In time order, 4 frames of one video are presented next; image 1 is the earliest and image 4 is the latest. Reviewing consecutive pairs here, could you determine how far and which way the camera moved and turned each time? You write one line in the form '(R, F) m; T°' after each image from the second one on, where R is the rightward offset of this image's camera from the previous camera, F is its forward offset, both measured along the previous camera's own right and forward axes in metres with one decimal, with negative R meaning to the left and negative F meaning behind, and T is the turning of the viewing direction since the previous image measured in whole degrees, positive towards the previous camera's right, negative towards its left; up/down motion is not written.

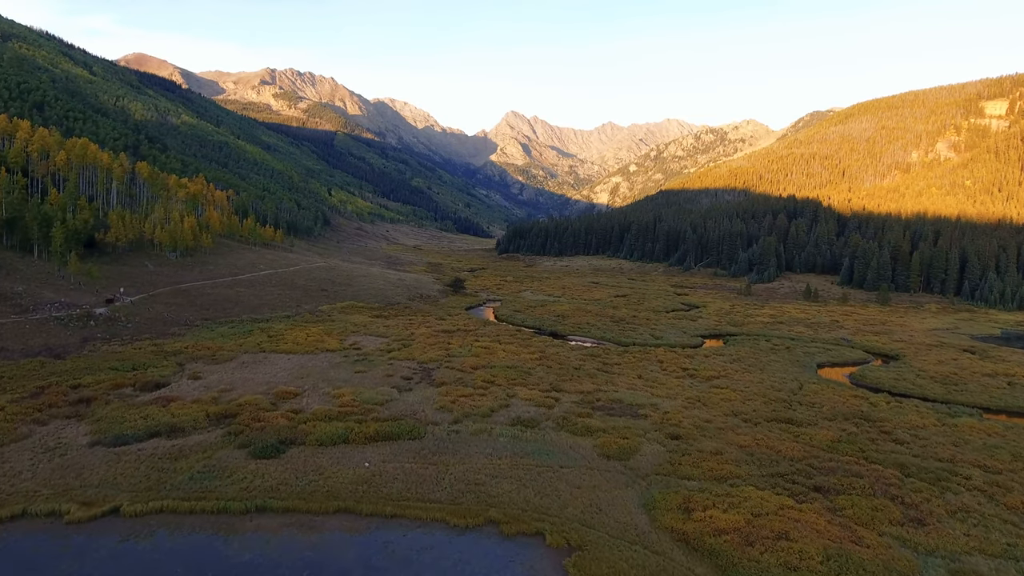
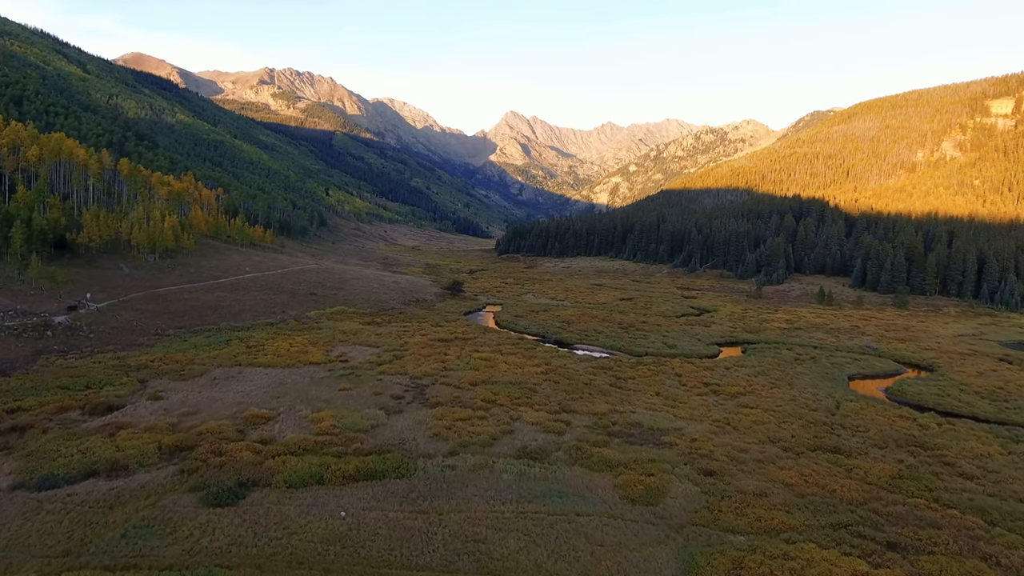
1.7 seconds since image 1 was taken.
(-0.4, +5.7) m; 0°
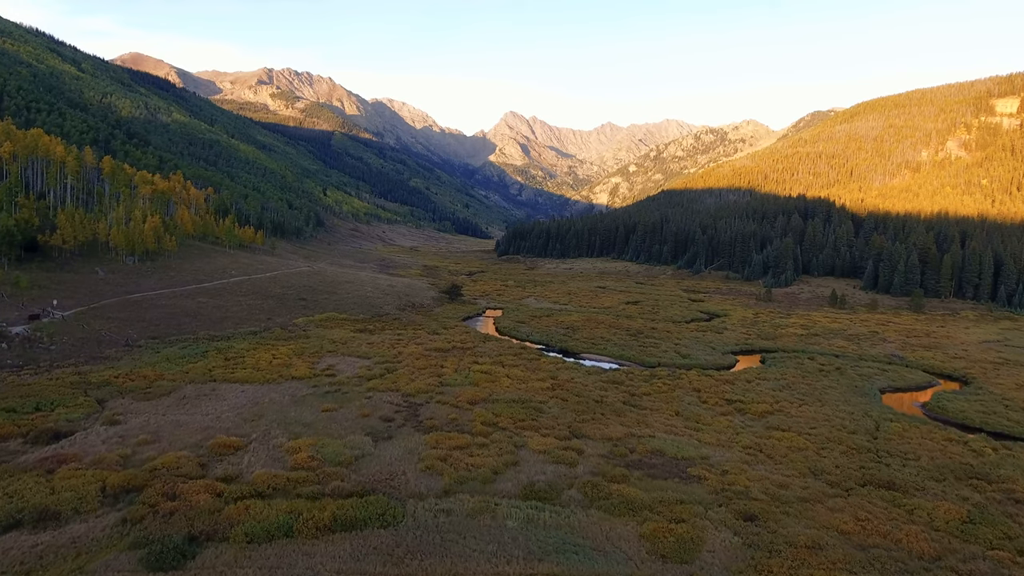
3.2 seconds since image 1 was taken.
(-0.3, +4.9) m; 0°
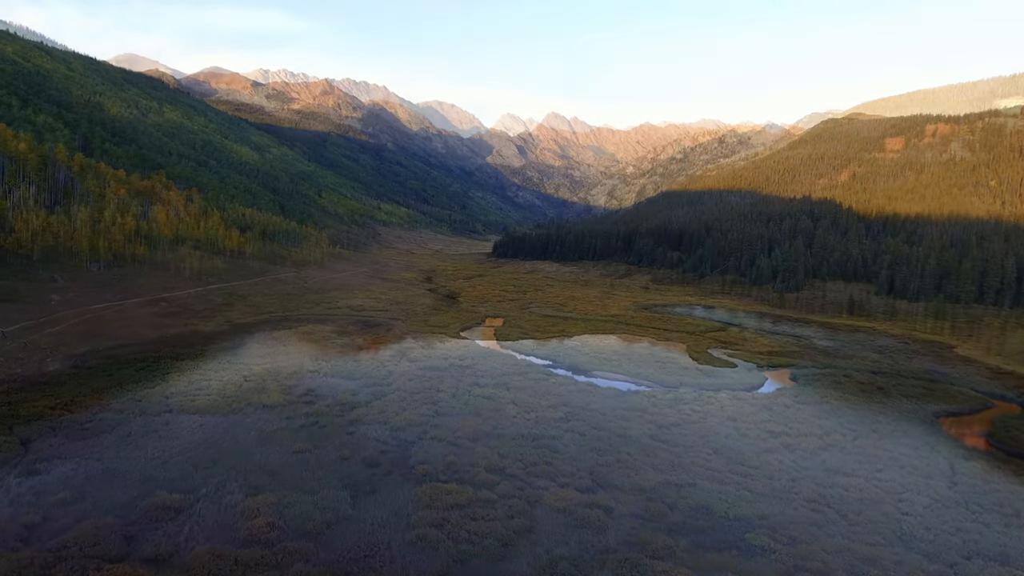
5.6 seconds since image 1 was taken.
(-0.8, +6.9) m; 0°
